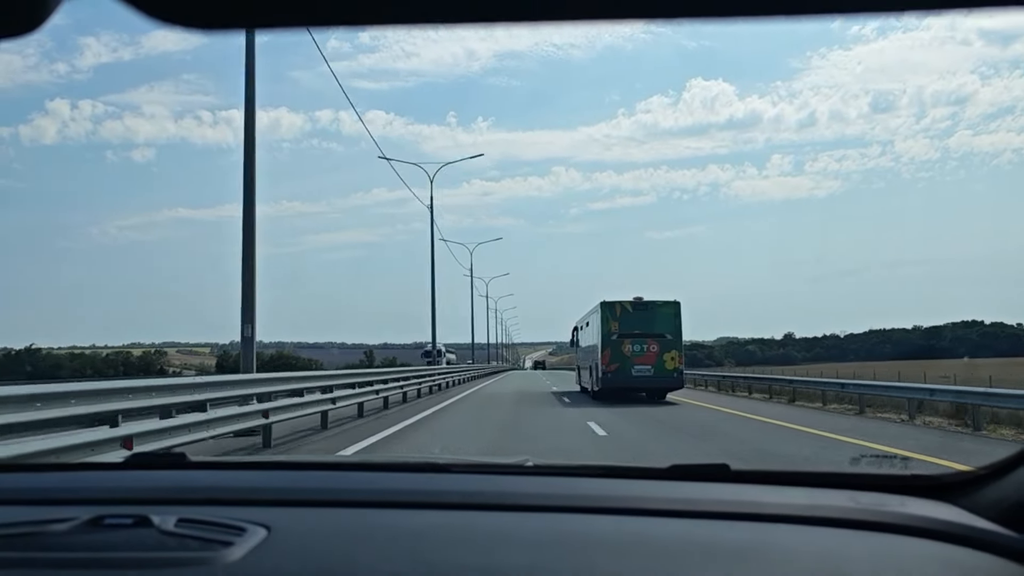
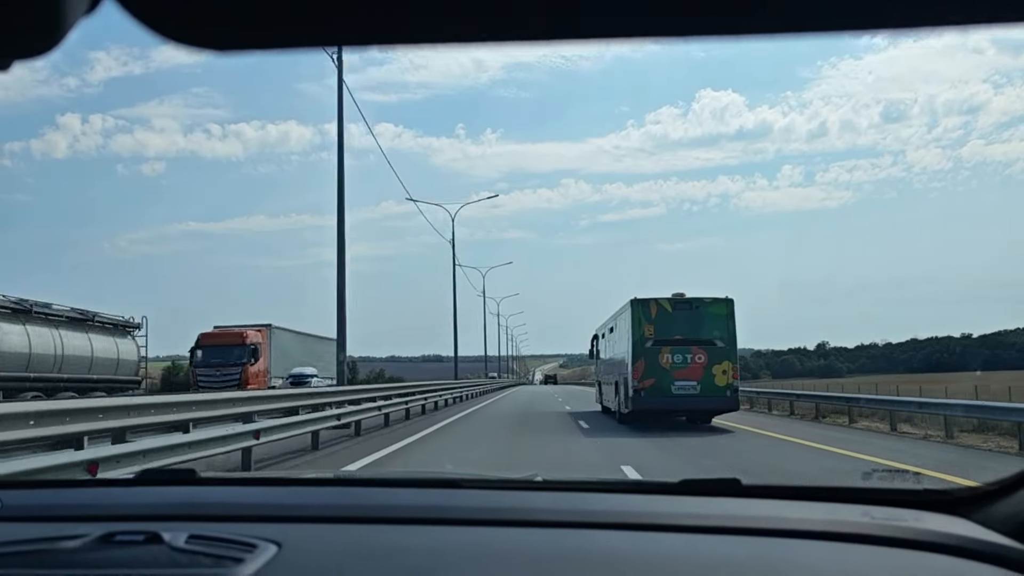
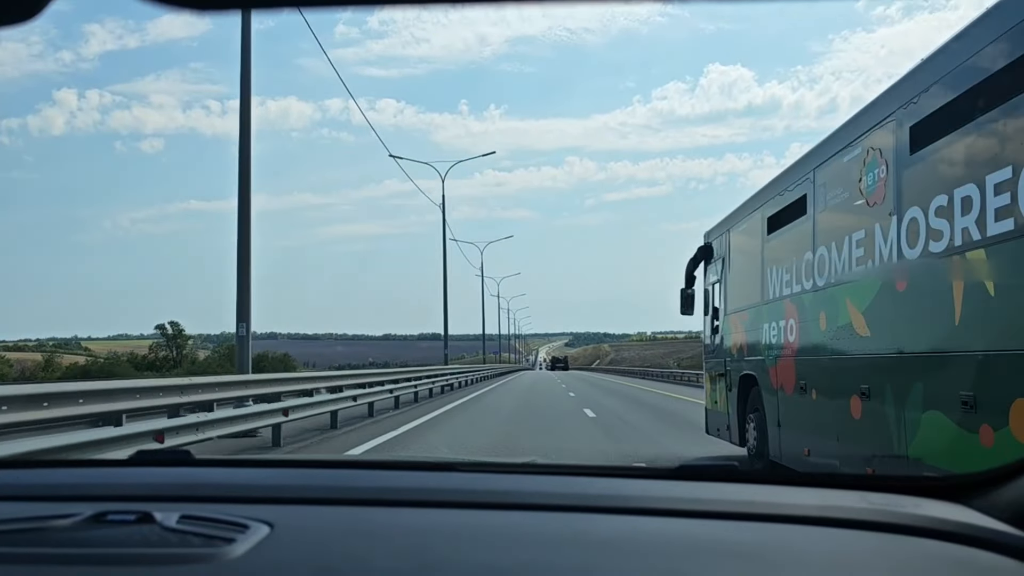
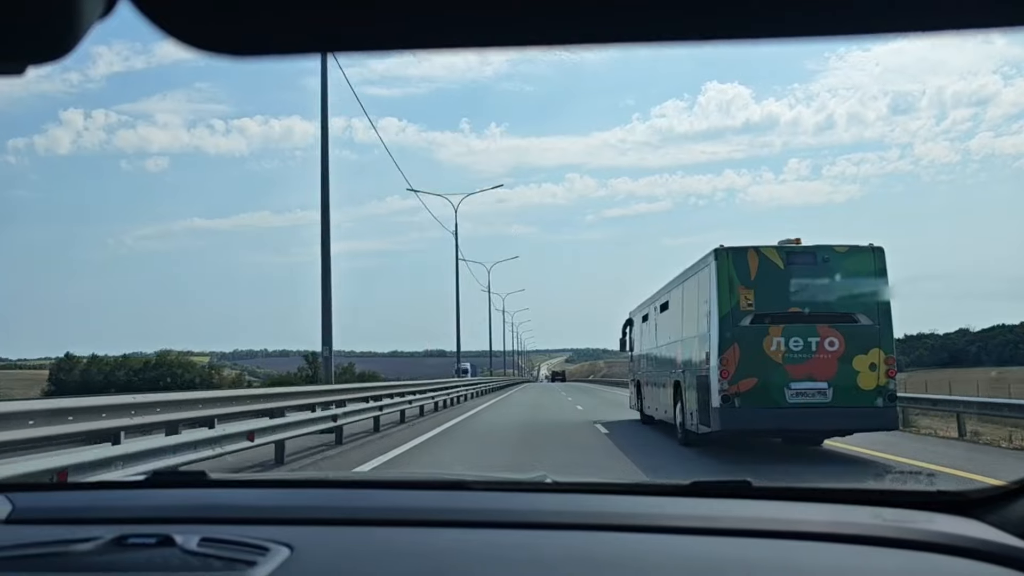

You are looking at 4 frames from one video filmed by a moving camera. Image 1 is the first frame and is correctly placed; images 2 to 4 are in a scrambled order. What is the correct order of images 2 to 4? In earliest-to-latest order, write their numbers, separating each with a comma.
2, 4, 3
